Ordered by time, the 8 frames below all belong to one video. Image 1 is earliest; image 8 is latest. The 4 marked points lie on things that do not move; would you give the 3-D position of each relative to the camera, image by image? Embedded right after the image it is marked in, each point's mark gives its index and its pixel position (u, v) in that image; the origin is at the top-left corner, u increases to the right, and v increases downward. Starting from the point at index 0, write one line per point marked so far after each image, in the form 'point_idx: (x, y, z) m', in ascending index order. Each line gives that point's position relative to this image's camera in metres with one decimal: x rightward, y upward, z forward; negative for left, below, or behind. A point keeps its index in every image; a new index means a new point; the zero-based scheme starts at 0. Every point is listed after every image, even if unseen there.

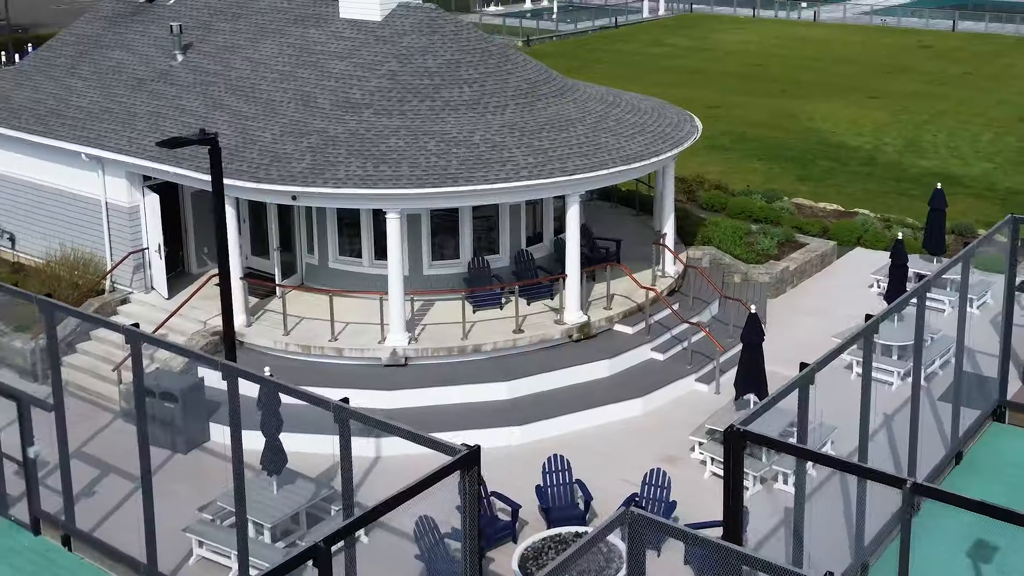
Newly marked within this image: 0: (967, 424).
0: (+6.7, -2.1, +17.7) m
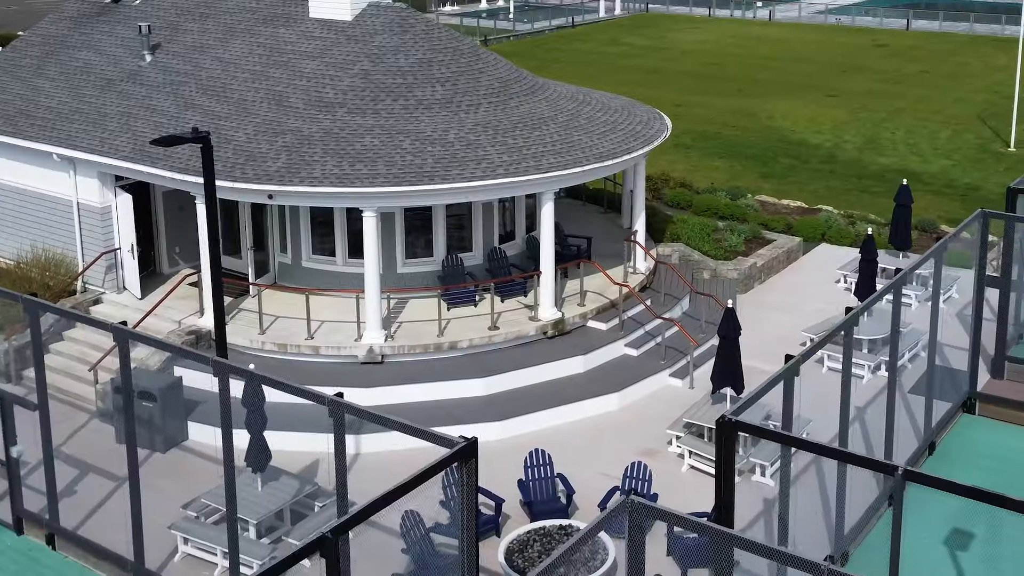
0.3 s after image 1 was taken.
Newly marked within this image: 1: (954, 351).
0: (+6.4, -1.9, +18.1) m
1: (+6.7, -1.0, +18.5) m
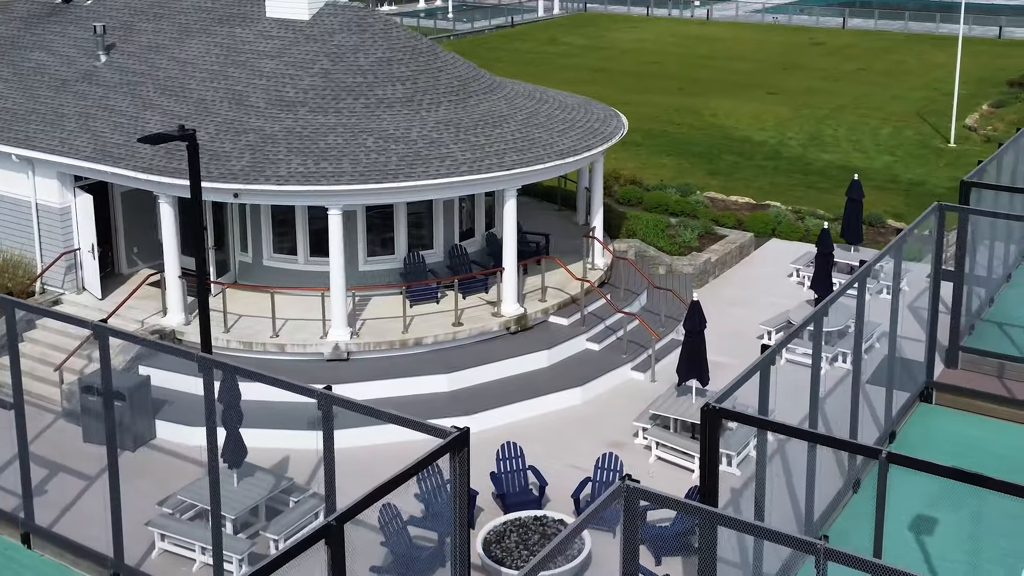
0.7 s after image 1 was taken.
0: (+6.0, -1.8, +18.8) m
1: (+6.2, -0.8, +19.1) m
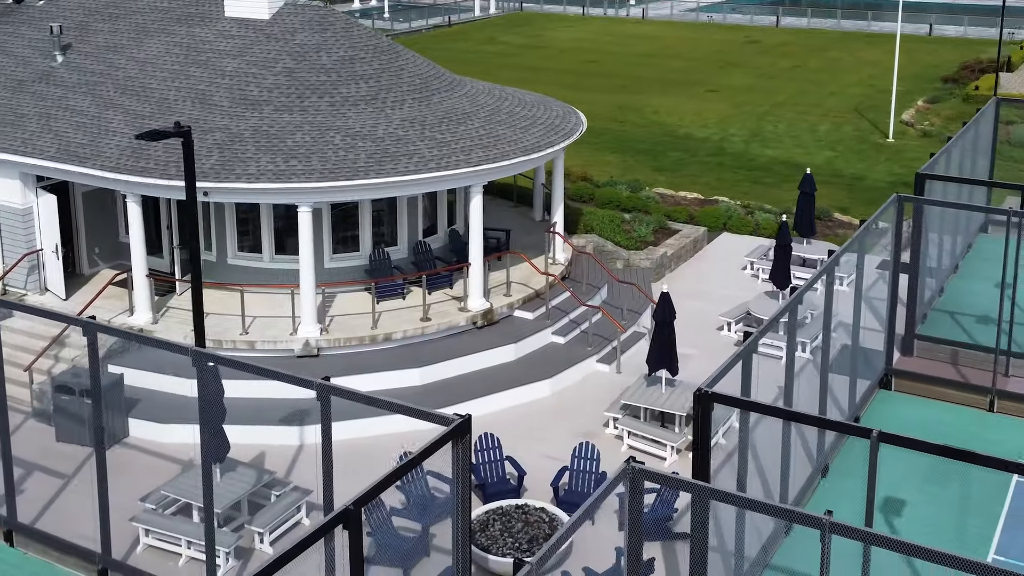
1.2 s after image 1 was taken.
0: (+5.6, -1.6, +19.5) m
1: (+5.8, -0.7, +19.9) m
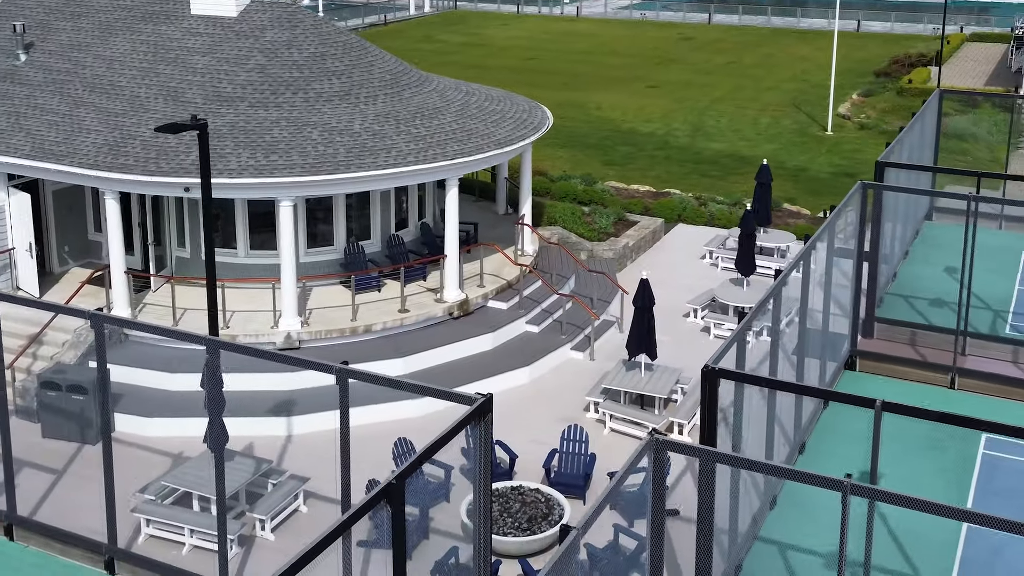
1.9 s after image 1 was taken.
0: (+5.3, -1.4, +20.4) m
1: (+5.5, -0.4, +20.8) m
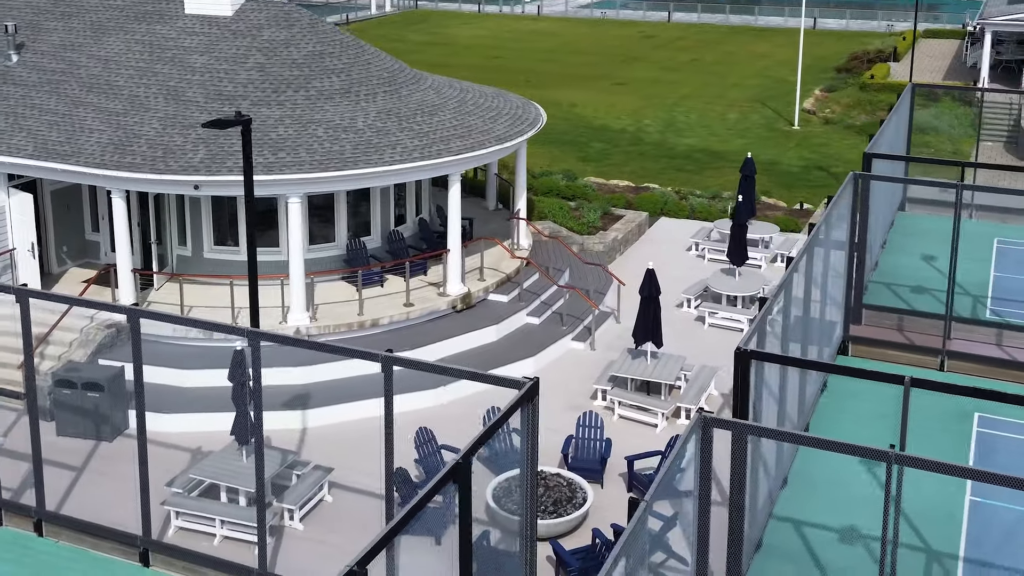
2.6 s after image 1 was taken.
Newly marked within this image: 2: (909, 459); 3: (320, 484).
0: (+5.4, -1.2, +21.1) m
1: (+5.6, -0.2, +21.5) m
2: (+3.8, -1.6, +11.7) m
3: (-2.7, -2.8, +17.3) m
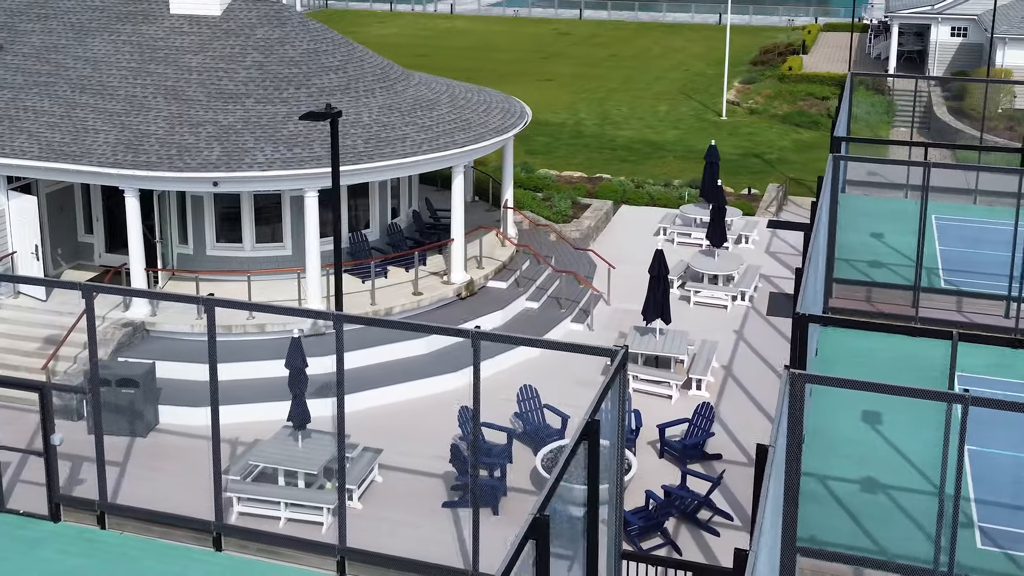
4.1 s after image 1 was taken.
0: (+5.7, -0.7, +22.6) m
1: (+5.7, +0.3, +23.0) m
2: (+5.0, -1.2, +13.1) m
3: (-1.9, -2.6, +17.9) m
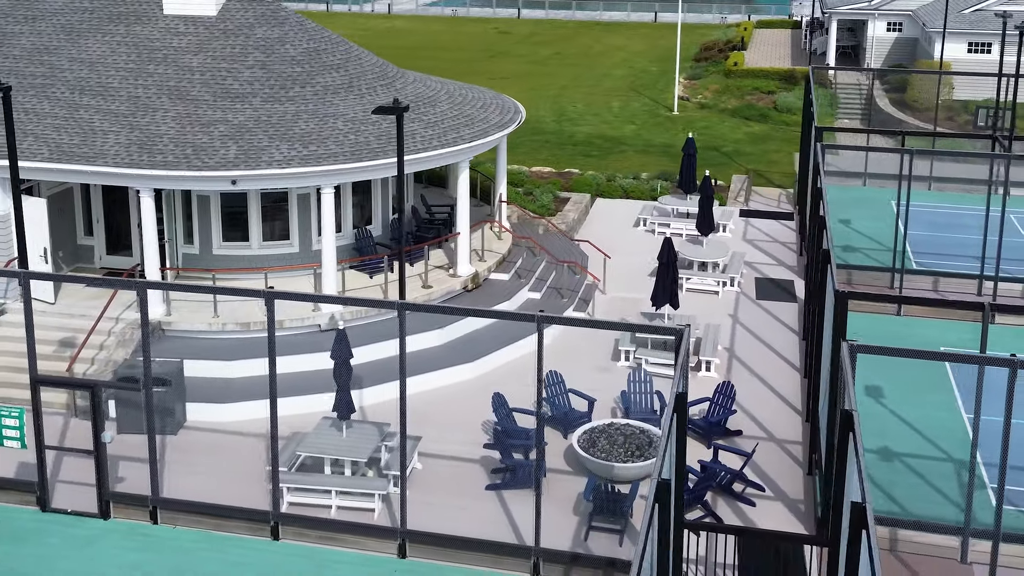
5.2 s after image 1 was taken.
0: (+5.9, -0.3, +23.6) m
1: (+5.9, +0.6, +24.0) m
2: (+6.0, -0.9, +14.1) m
3: (-1.3, -2.4, +18.4) m
